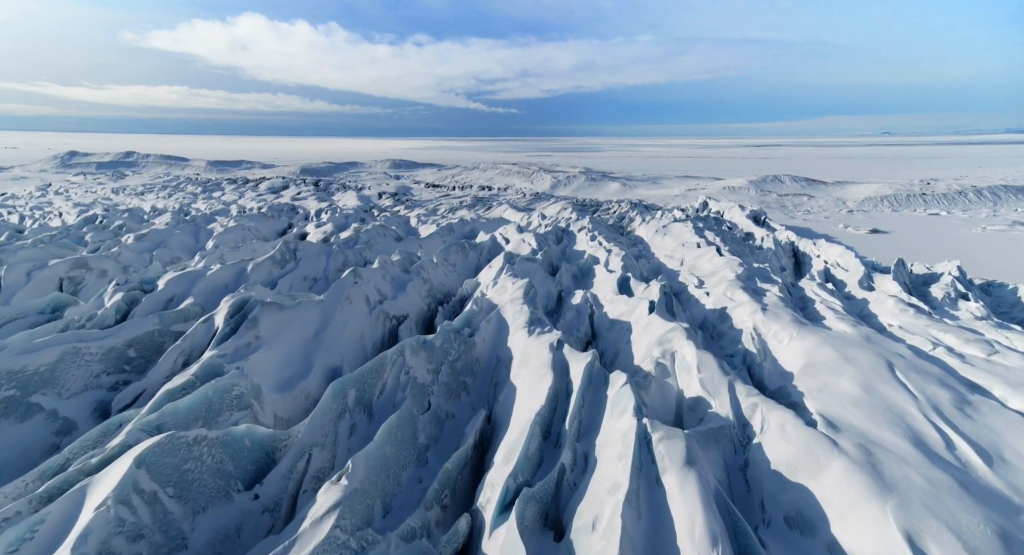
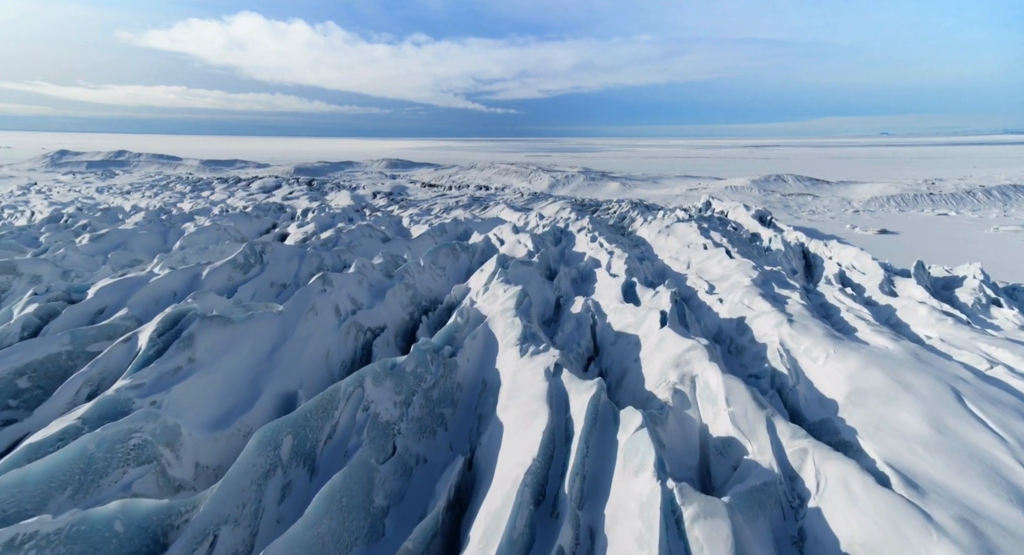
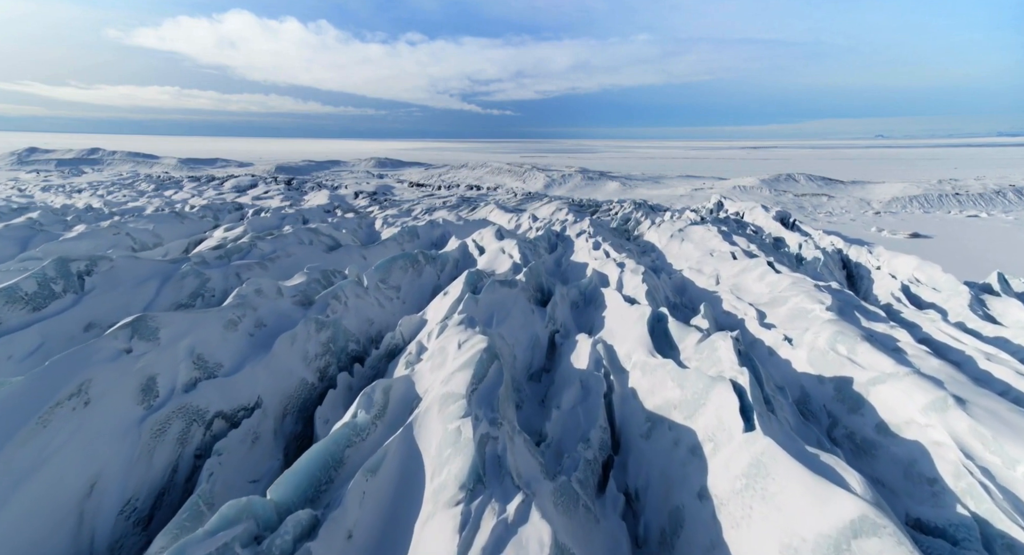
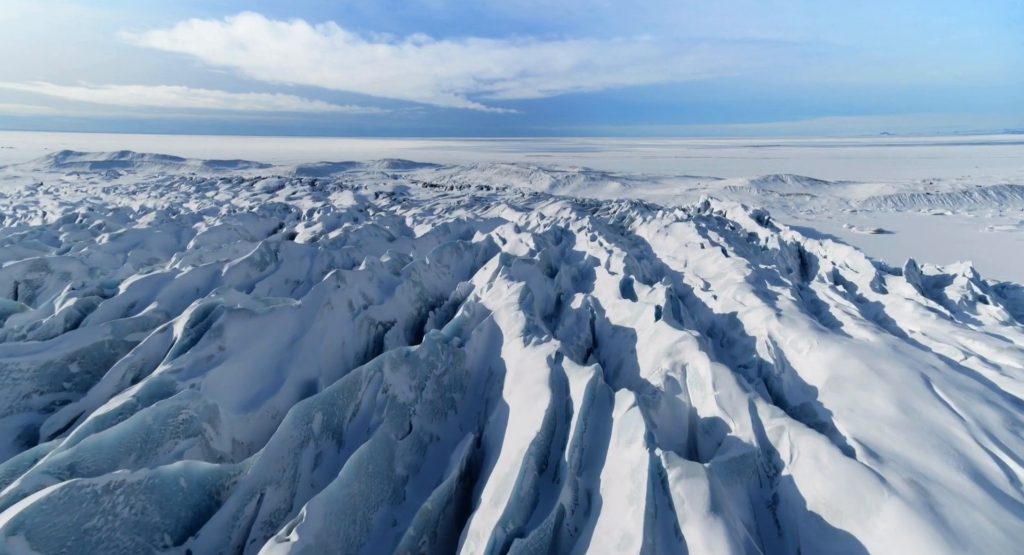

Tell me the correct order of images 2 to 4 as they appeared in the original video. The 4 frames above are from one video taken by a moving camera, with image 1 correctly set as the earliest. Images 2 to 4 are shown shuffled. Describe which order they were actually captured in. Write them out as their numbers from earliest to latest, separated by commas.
4, 2, 3
